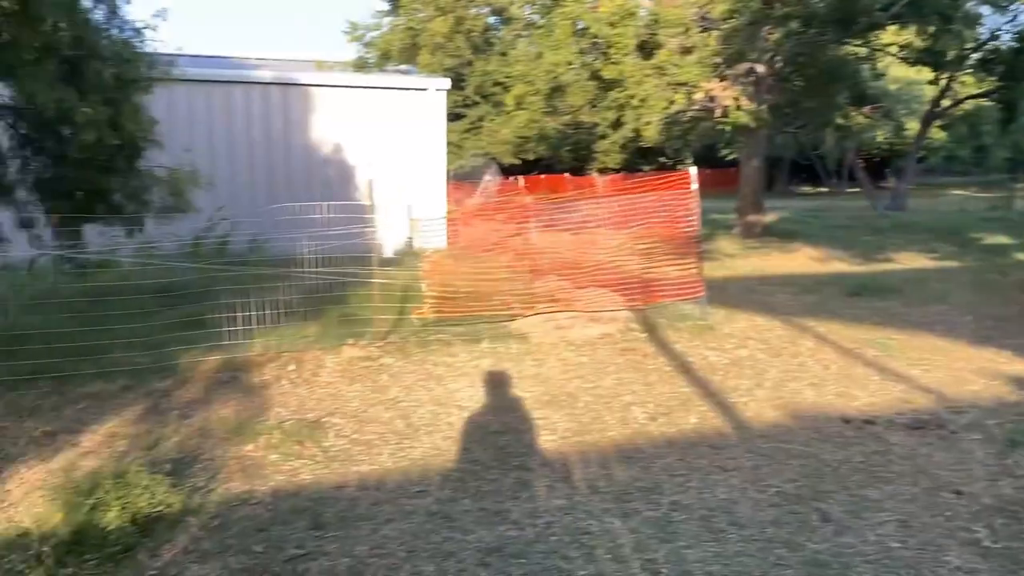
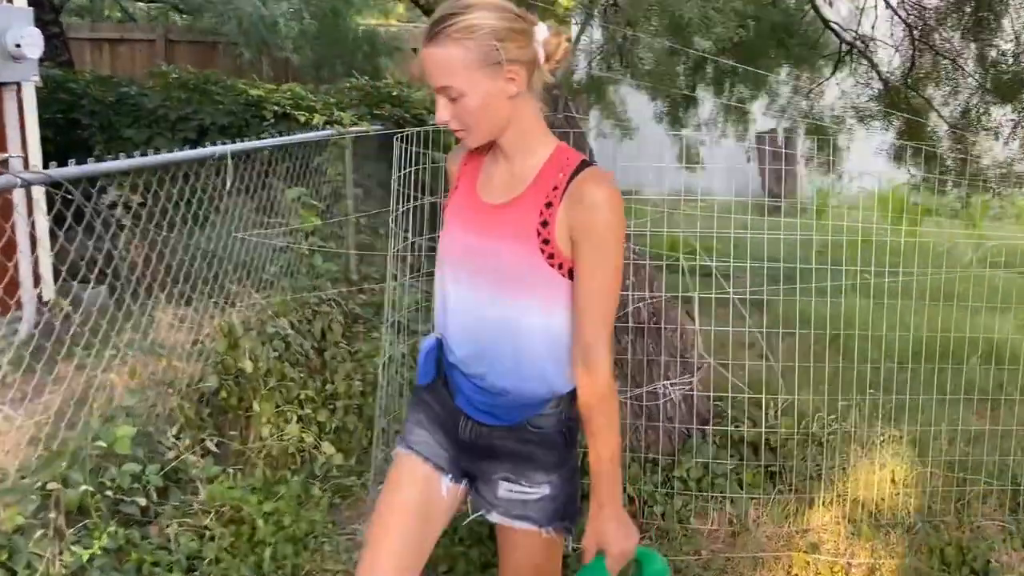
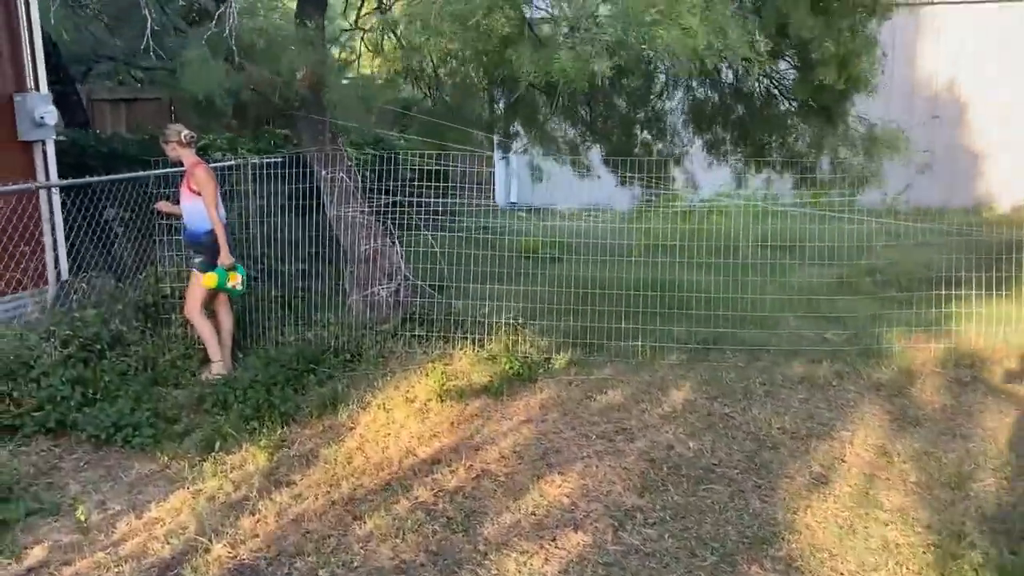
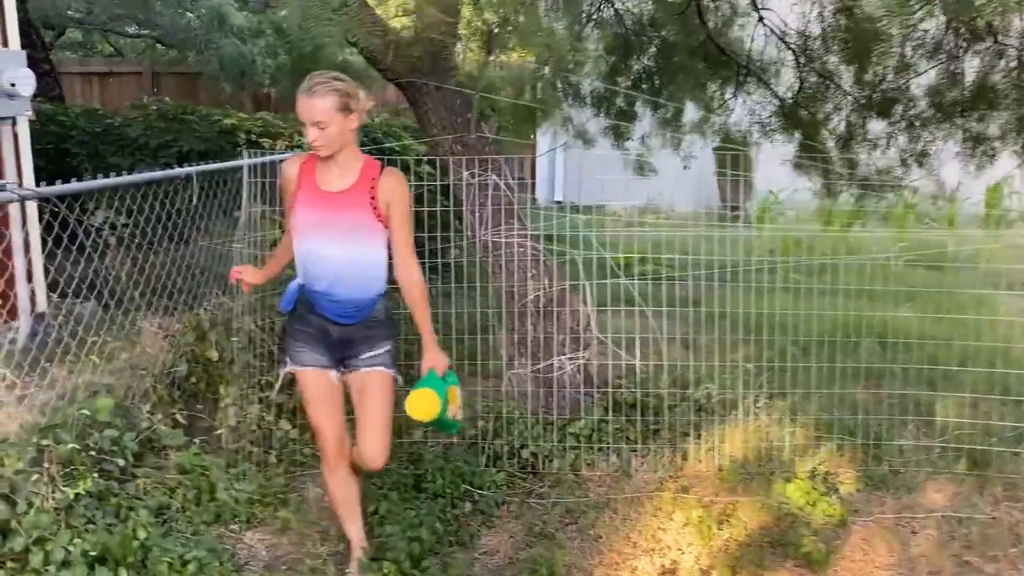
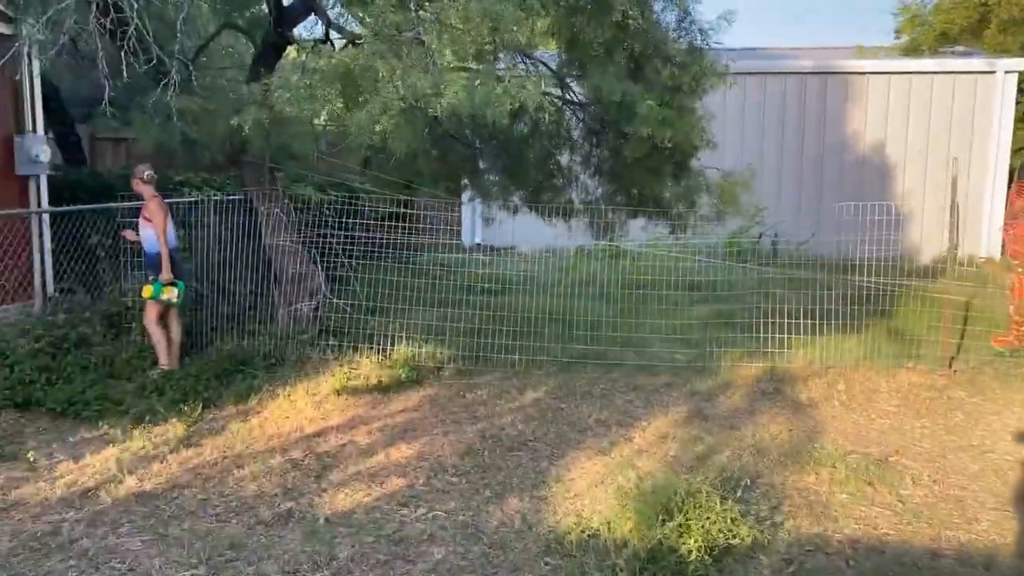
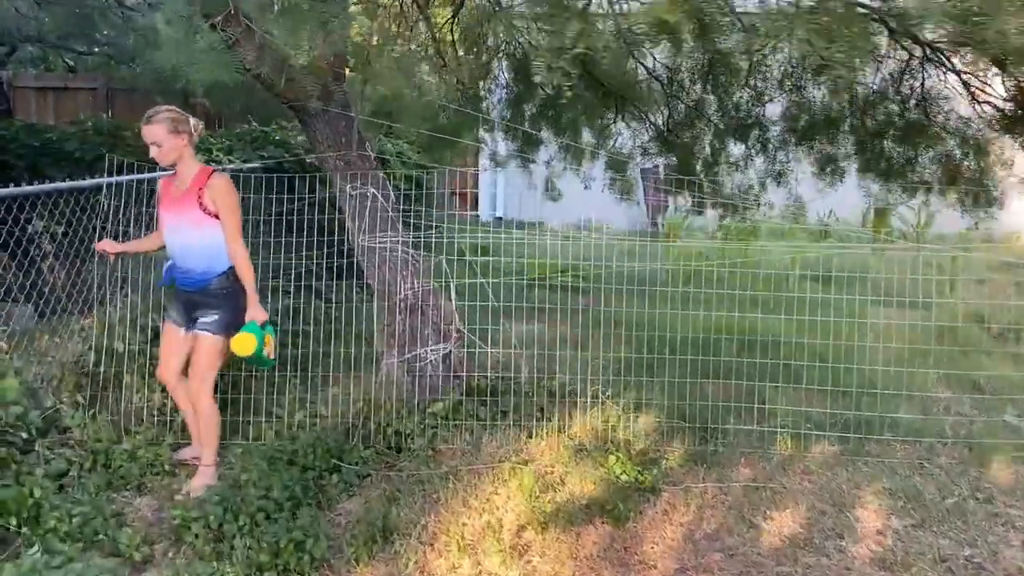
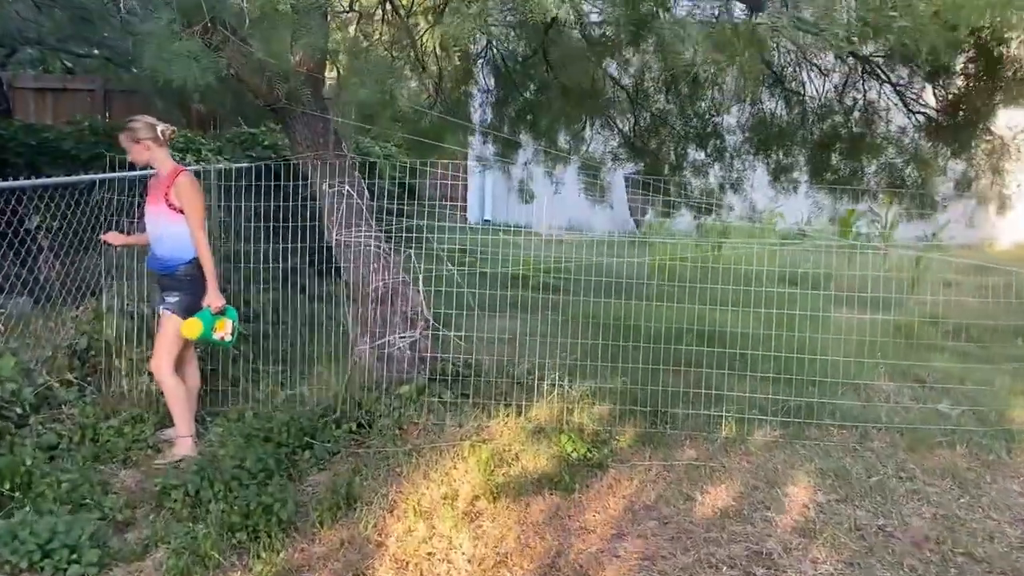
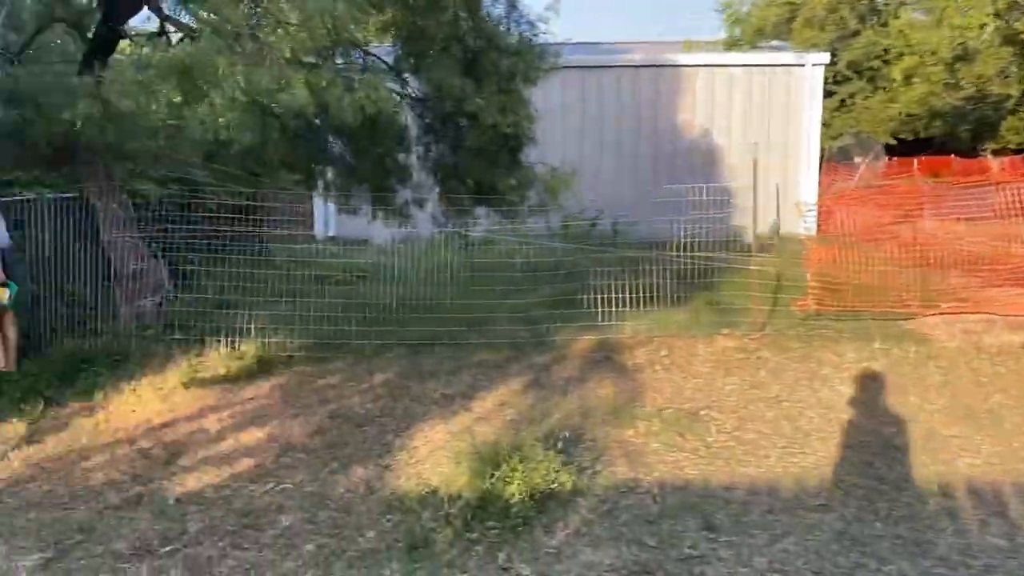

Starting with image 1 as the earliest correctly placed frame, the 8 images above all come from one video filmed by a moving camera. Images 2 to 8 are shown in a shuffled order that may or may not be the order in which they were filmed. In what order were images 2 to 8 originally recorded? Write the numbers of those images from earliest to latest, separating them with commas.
8, 5, 3, 7, 6, 4, 2
